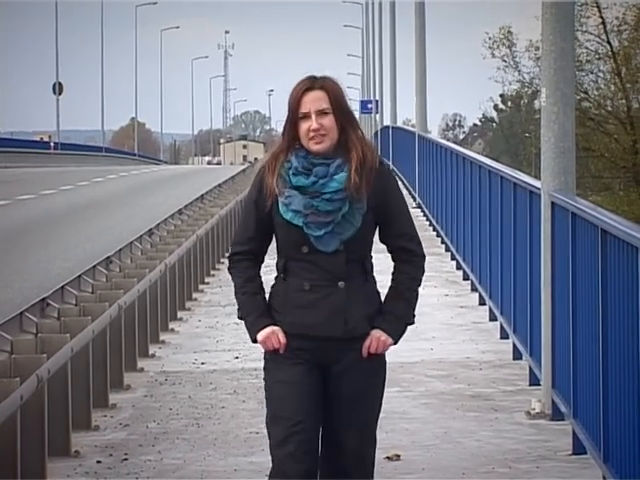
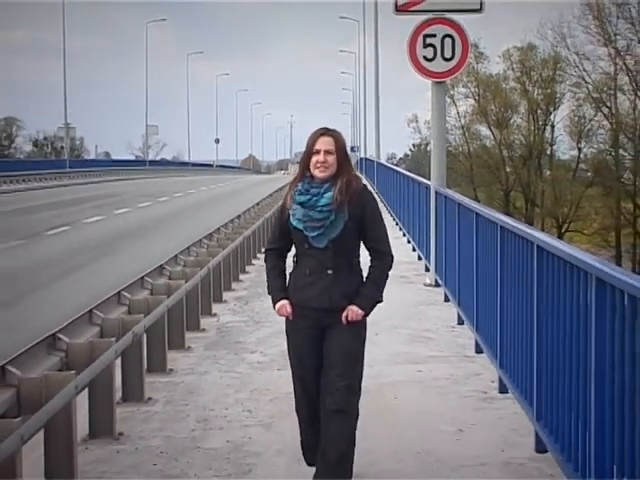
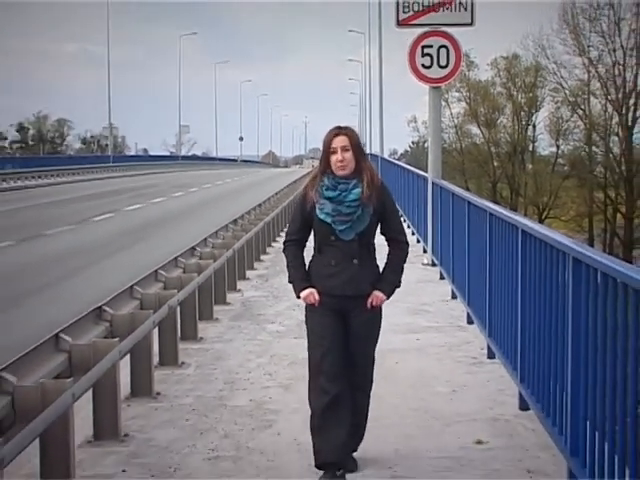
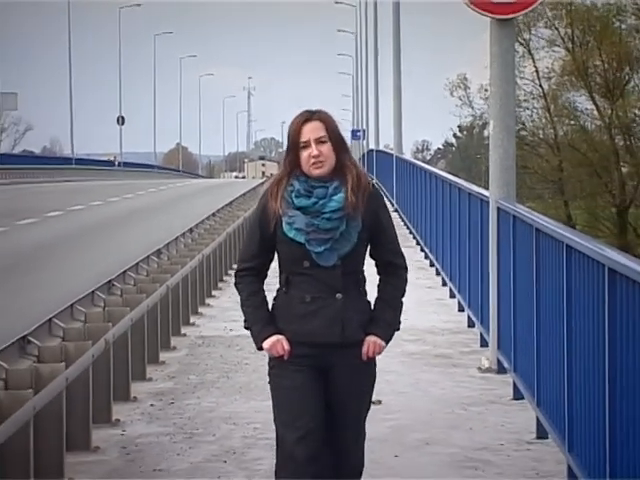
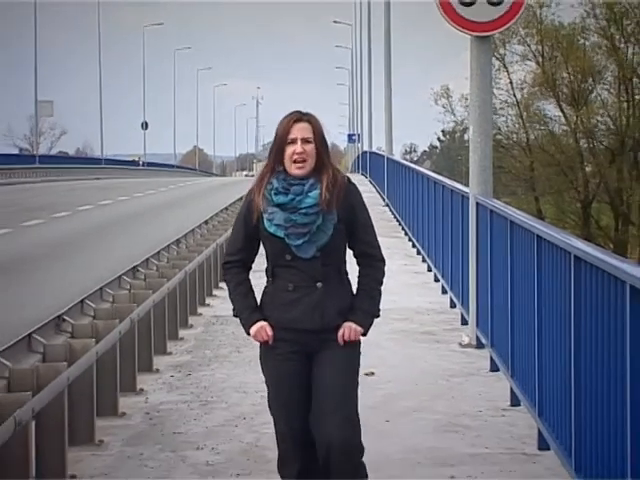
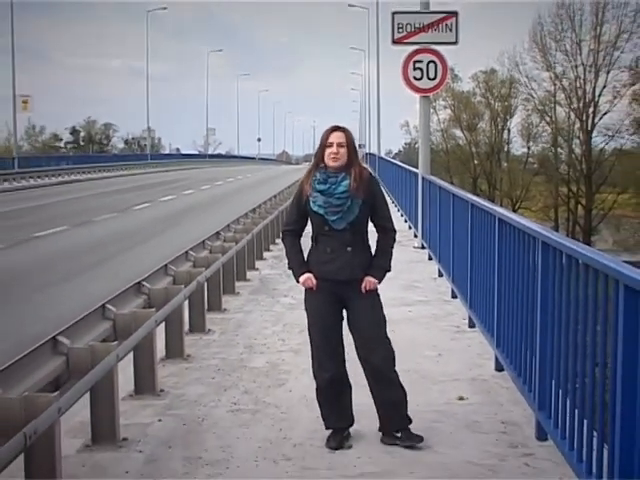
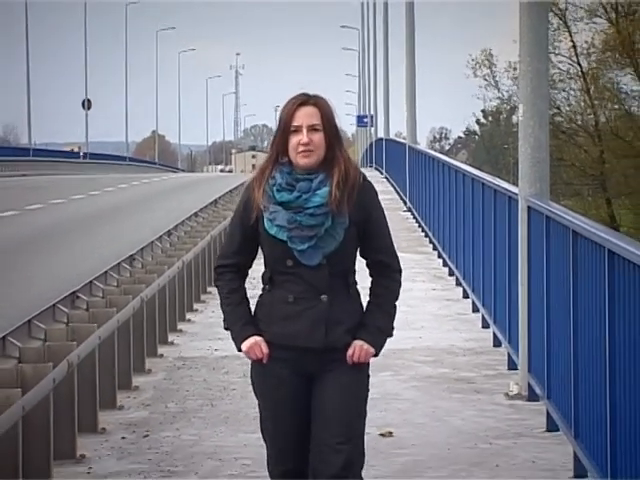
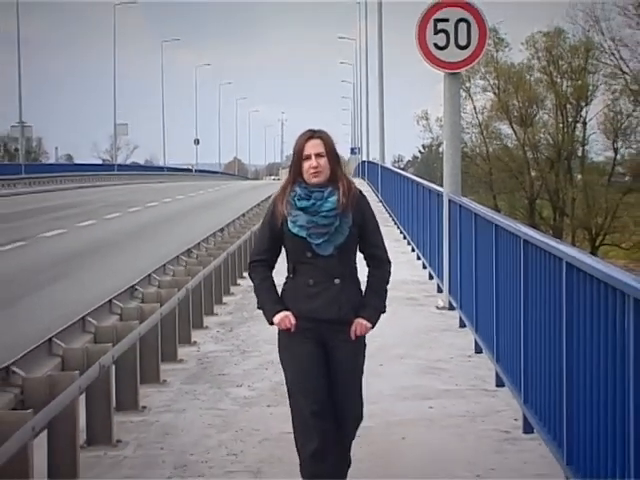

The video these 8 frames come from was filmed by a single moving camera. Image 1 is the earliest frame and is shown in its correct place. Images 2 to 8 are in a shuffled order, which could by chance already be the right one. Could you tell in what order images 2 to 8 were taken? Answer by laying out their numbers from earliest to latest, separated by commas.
7, 4, 5, 8, 2, 3, 6
